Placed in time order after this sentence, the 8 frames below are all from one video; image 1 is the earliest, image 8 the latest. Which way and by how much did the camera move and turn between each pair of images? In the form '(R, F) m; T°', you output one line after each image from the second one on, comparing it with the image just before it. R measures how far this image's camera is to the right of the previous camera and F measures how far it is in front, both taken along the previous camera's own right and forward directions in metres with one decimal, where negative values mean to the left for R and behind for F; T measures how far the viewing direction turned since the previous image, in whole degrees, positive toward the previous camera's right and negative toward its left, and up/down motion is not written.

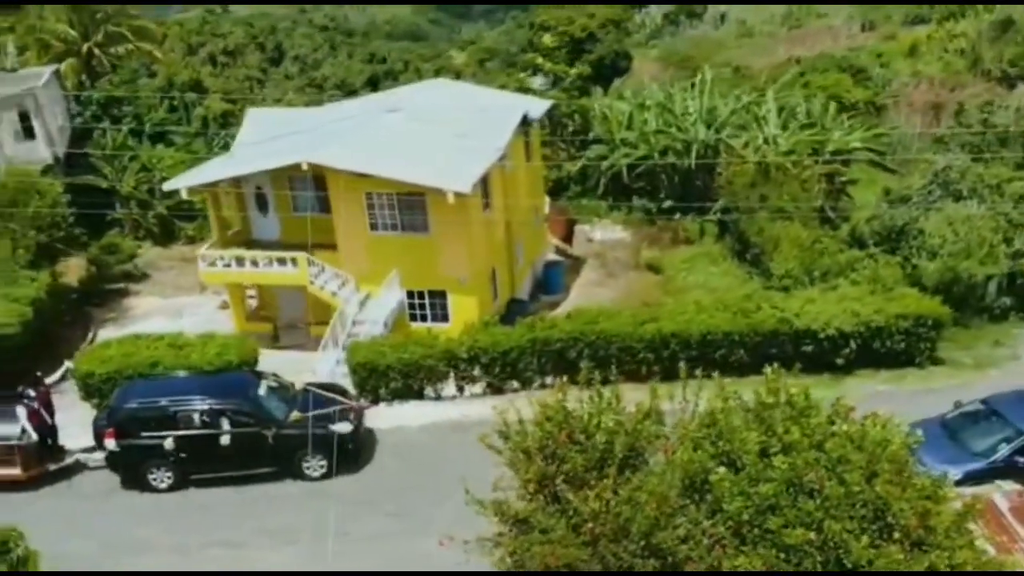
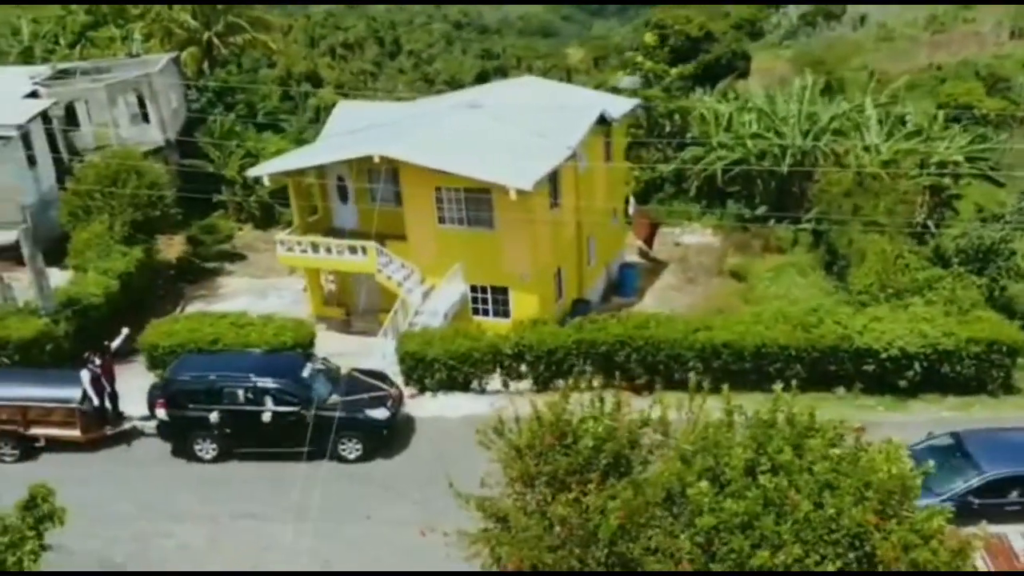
(+1.9, +0.1) m; -7°
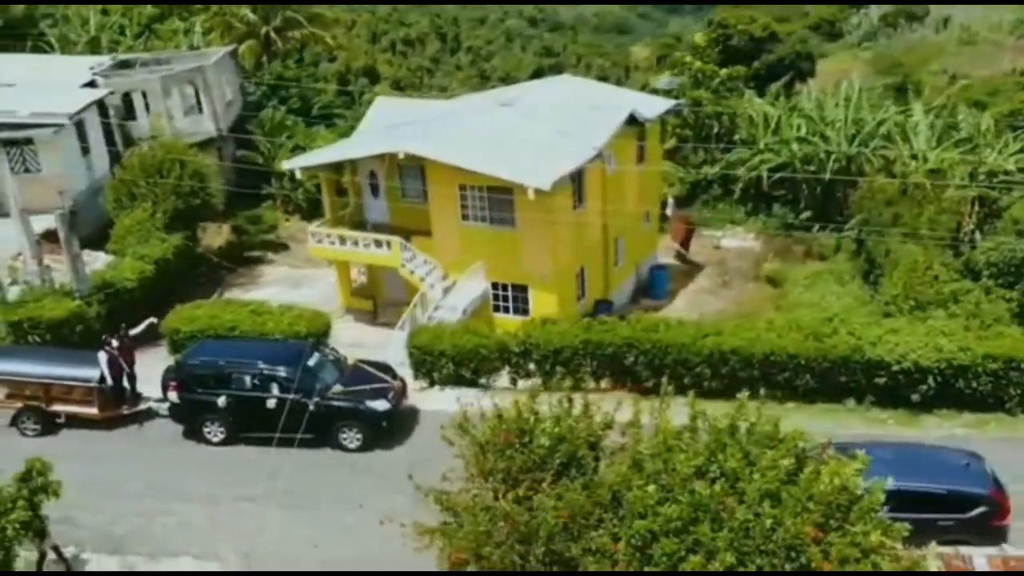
(+1.6, -0.2) m; -4°
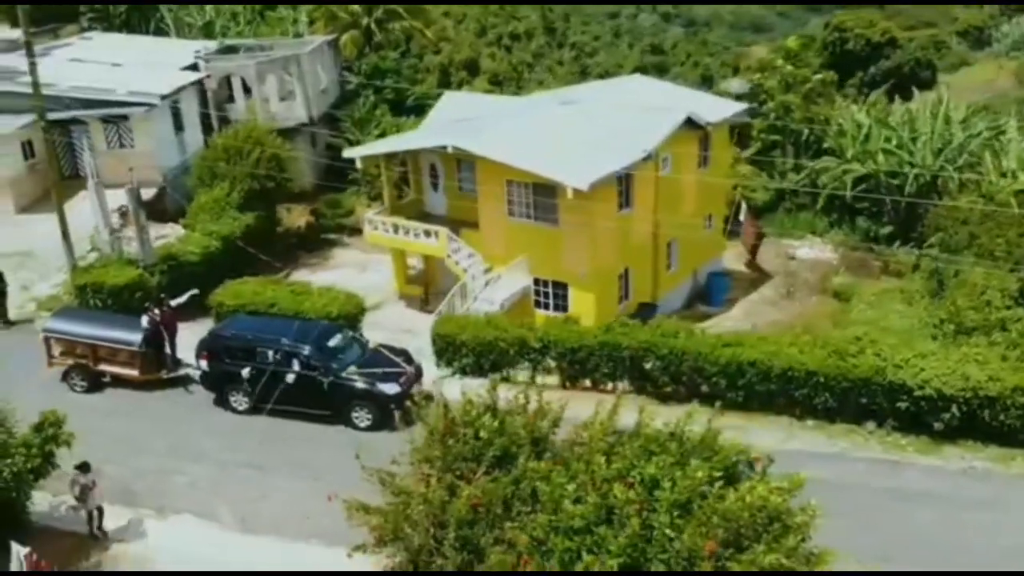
(+2.6, -0.3) m; -7°
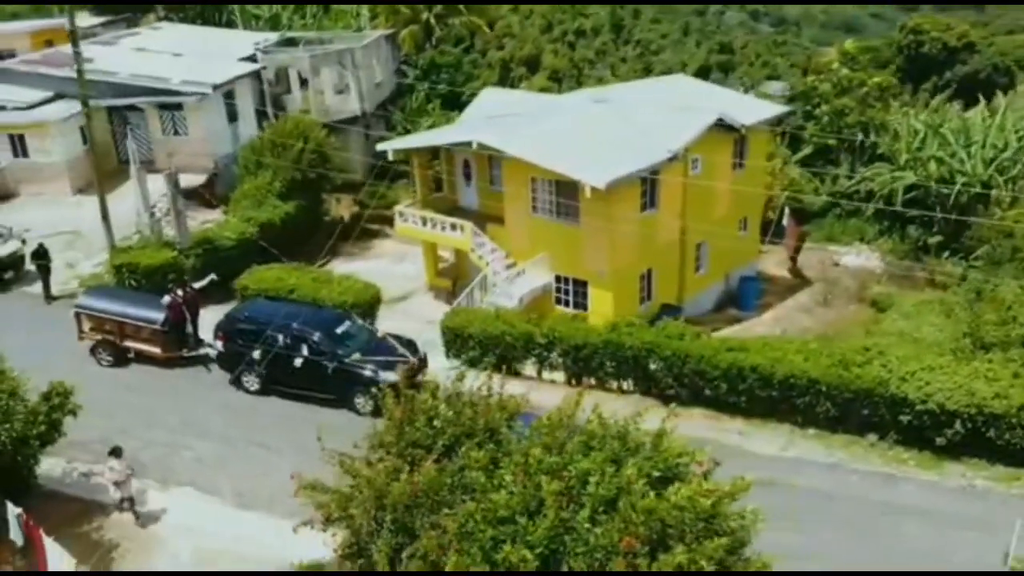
(+1.9, -0.3) m; -5°
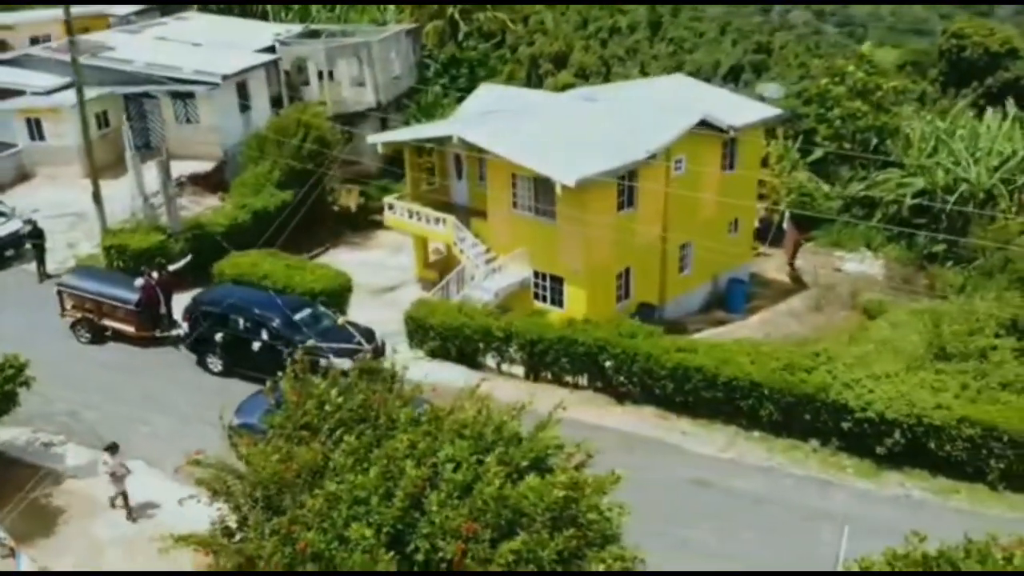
(+2.7, -0.4) m; -4°
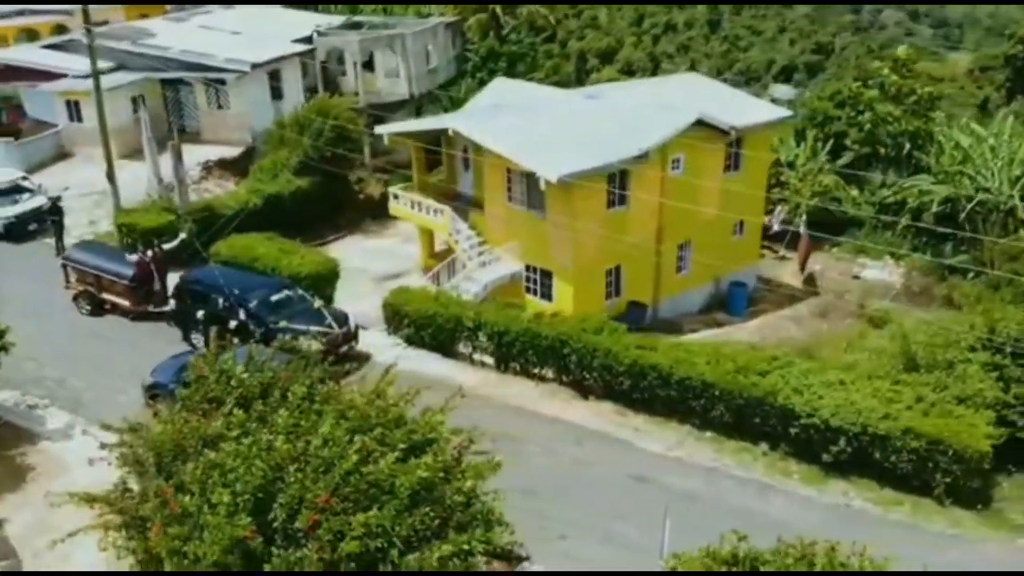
(+3.1, -0.4) m; -5°
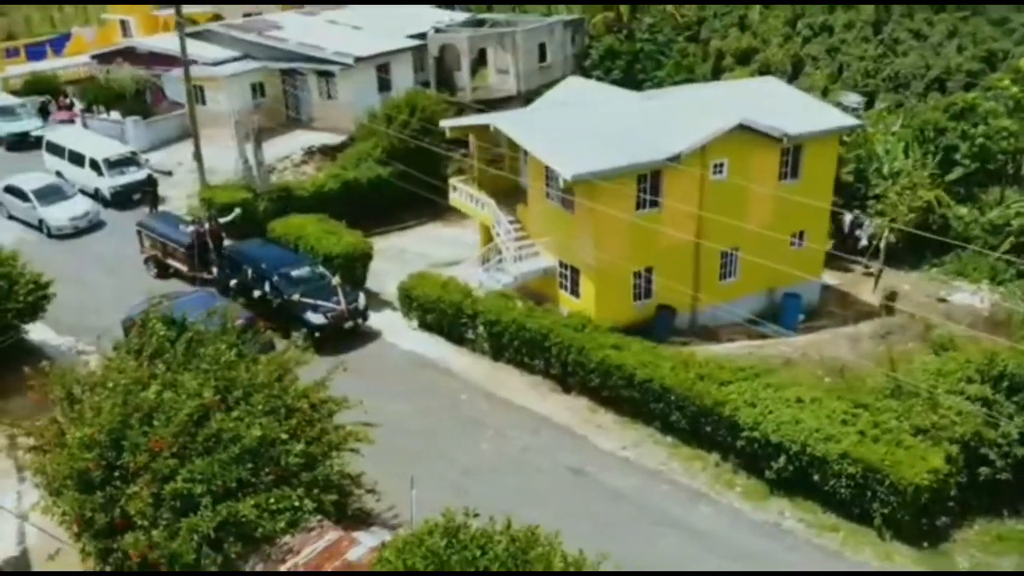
(+5.8, -0.4) m; -12°
